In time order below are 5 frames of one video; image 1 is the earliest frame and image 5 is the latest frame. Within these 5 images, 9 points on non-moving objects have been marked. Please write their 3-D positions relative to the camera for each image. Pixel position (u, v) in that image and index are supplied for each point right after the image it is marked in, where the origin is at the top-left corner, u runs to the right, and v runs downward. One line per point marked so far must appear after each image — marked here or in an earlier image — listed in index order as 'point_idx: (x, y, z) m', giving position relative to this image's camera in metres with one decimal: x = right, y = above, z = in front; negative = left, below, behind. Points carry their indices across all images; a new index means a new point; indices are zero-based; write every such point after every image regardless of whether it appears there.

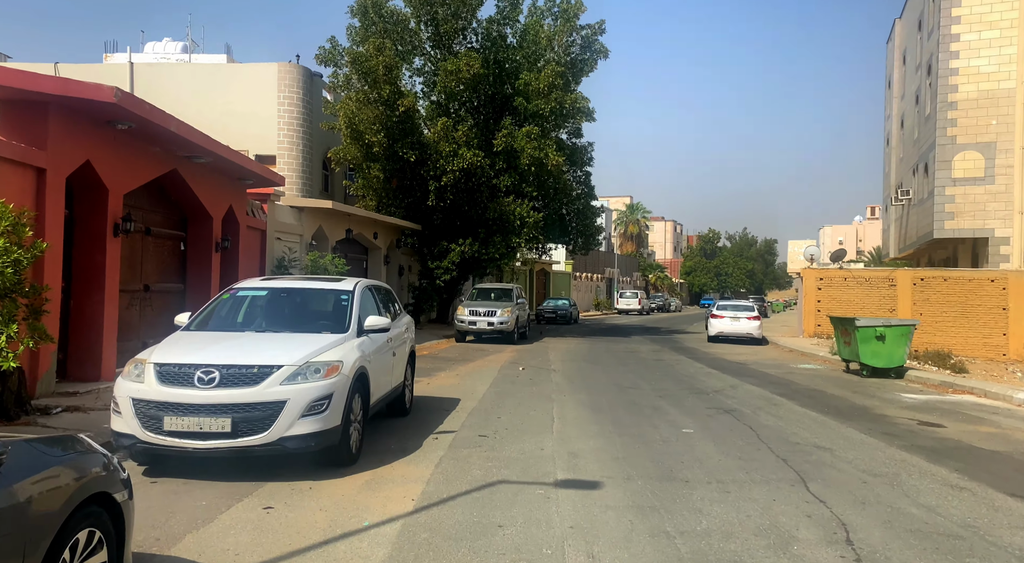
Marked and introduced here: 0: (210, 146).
0: (-4.7, +2.1, +11.6) m
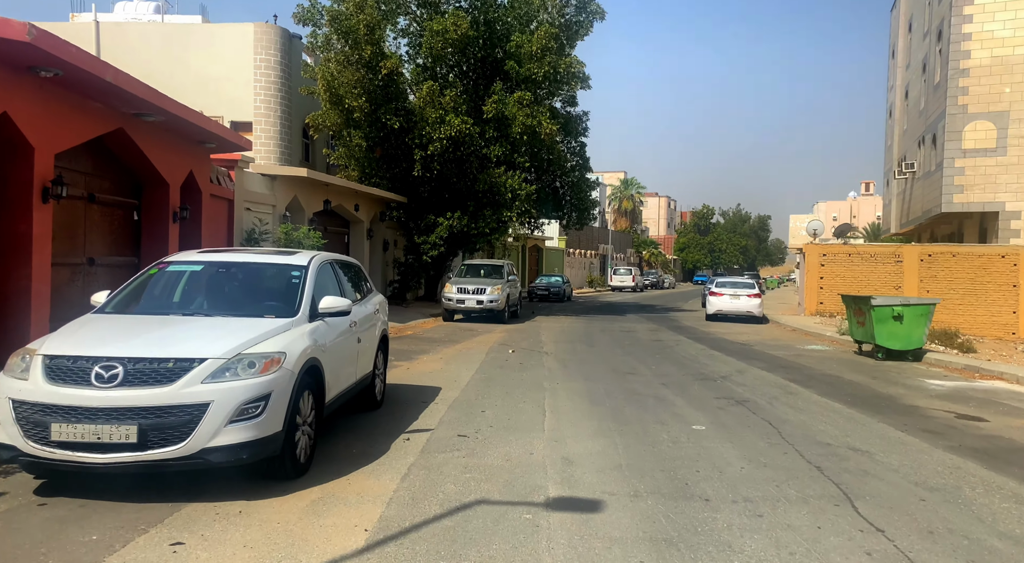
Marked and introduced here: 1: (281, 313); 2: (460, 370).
0: (-4.9, +2.5, +10.3) m
1: (-1.9, -0.3, +6.0) m
2: (-0.8, -1.4, +11.3) m
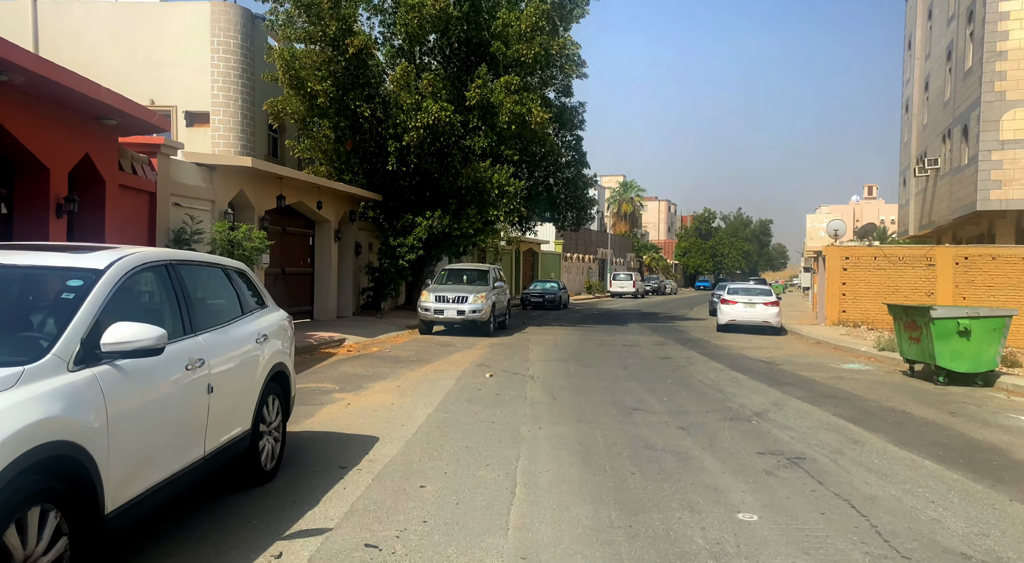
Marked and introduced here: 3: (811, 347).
0: (-5.2, +2.4, +7.7) m
1: (-2.2, -0.3, +3.4) m
2: (-1.1, -1.5, +8.7) m
3: (+7.3, -1.6, +18.2) m
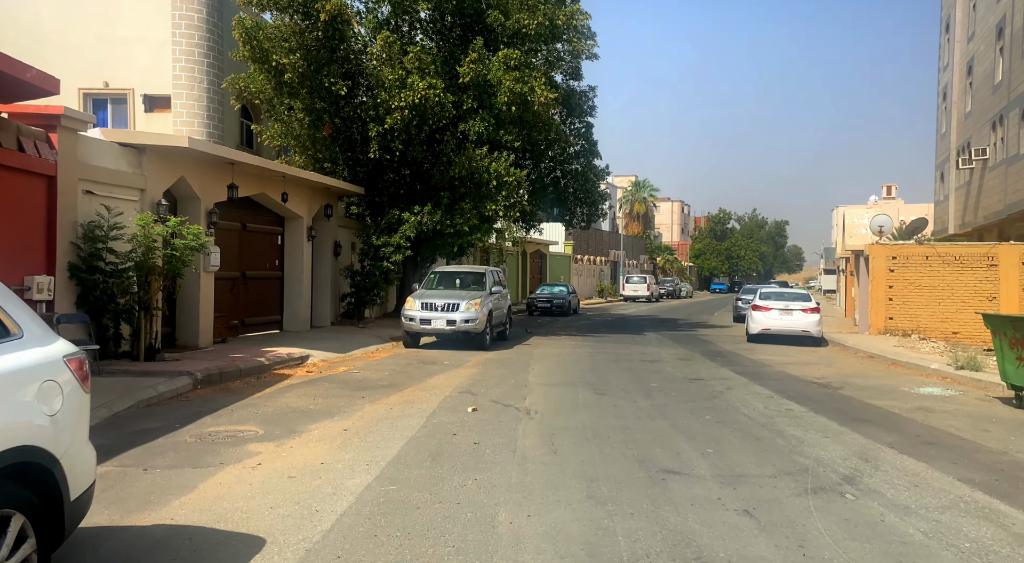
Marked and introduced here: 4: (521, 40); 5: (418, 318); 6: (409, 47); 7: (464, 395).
0: (-5.4, +2.3, +5.1) m
1: (-2.4, -0.4, +0.7) m
2: (-1.3, -1.5, +6.1) m
3: (+7.3, -1.7, +15.4) m
4: (+0.2, +6.0, +18.7) m
5: (-2.0, -0.8, +15.8) m
6: (-2.4, +5.5, +17.7) m
7: (-0.6, -1.5, +9.9) m
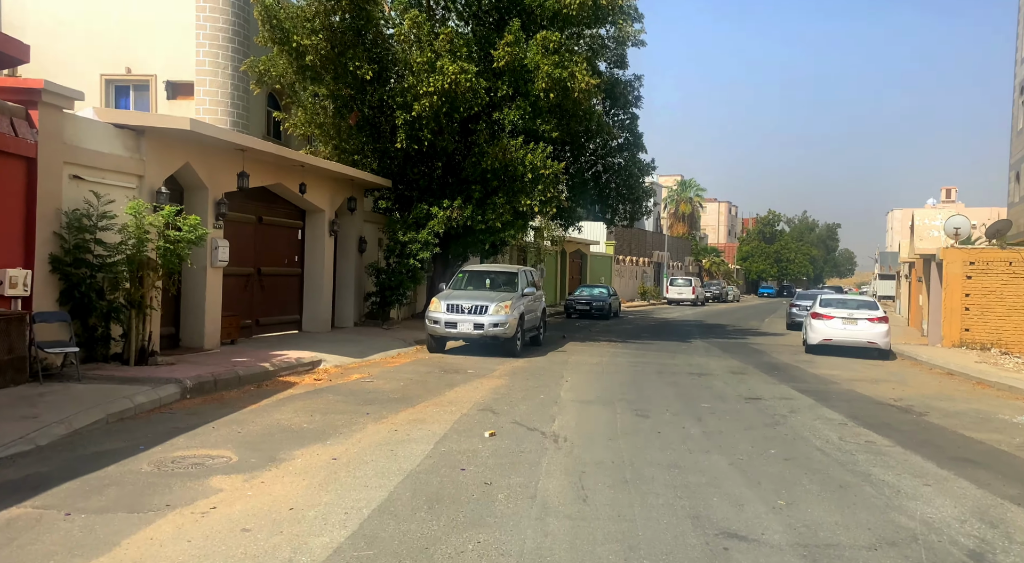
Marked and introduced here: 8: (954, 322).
0: (-5.3, +2.4, +4.1) m
1: (-2.6, -0.4, -0.5) m
2: (-1.2, -1.5, +4.8) m
3: (+7.9, -1.8, +13.7) m
4: (+1.2, +6.0, +17.3) m
5: (-1.3, -0.8, +14.5) m
6: (-1.6, +5.5, +16.5) m
7: (-0.3, -1.5, +8.6) m
8: (+11.3, -1.0, +19.0) m
